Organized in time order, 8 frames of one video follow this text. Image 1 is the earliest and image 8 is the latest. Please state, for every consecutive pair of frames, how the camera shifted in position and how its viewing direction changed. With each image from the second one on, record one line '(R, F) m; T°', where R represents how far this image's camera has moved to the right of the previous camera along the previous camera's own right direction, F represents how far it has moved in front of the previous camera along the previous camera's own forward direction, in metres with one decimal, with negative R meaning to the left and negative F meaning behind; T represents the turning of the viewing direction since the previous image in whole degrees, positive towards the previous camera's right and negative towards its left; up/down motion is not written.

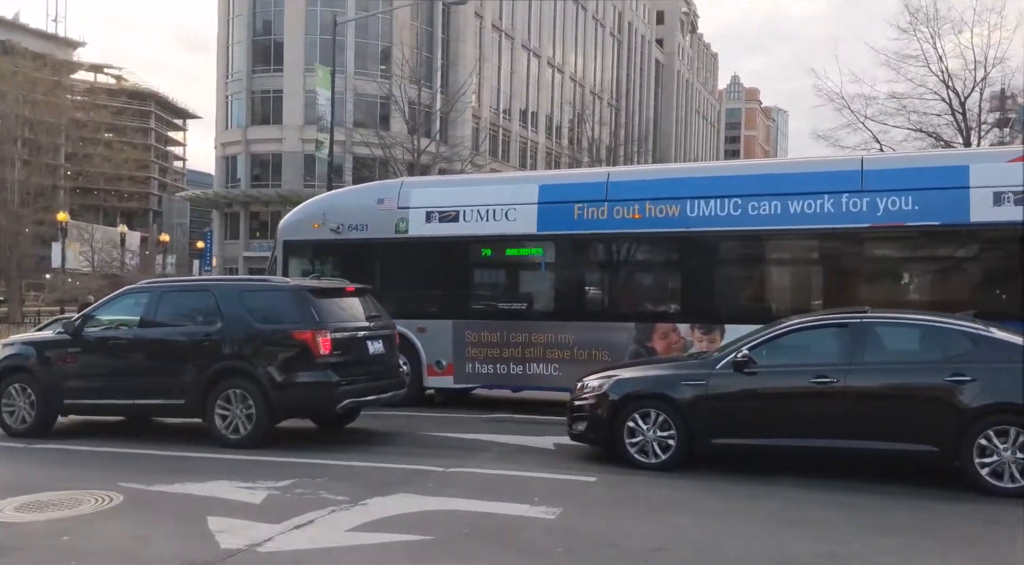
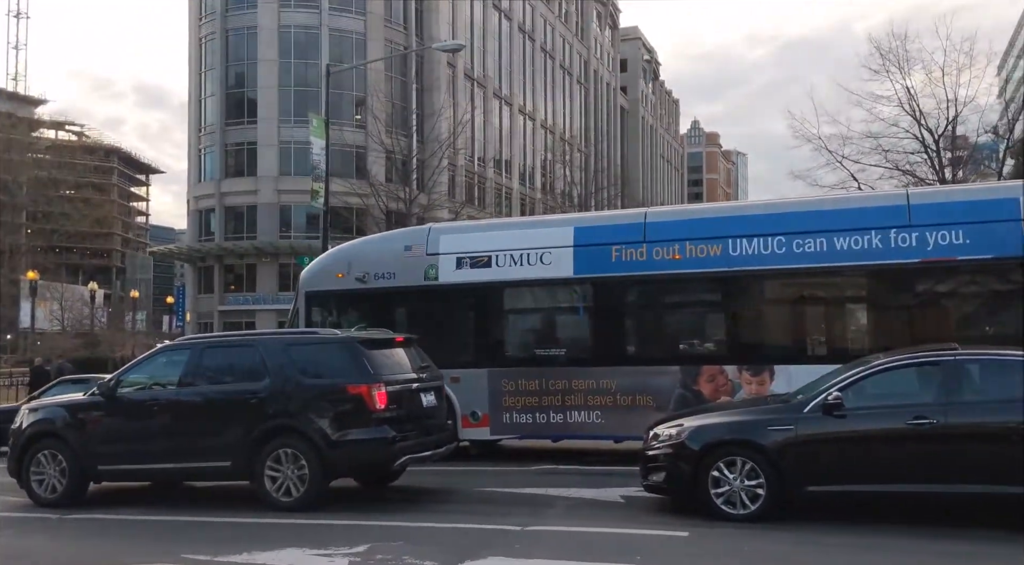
(-1.0, +0.4) m; +2°
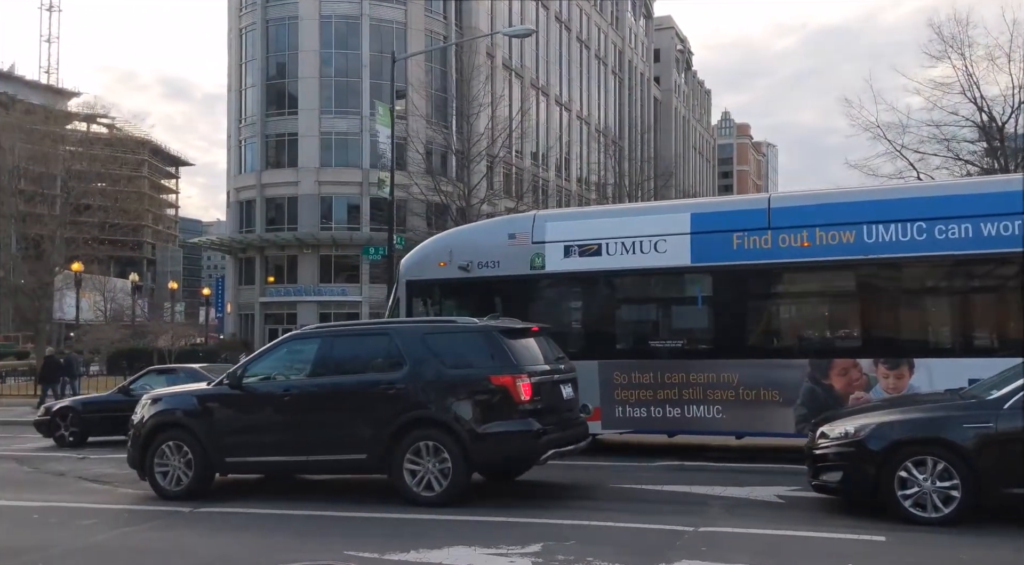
(-1.2, +0.5) m; -1°
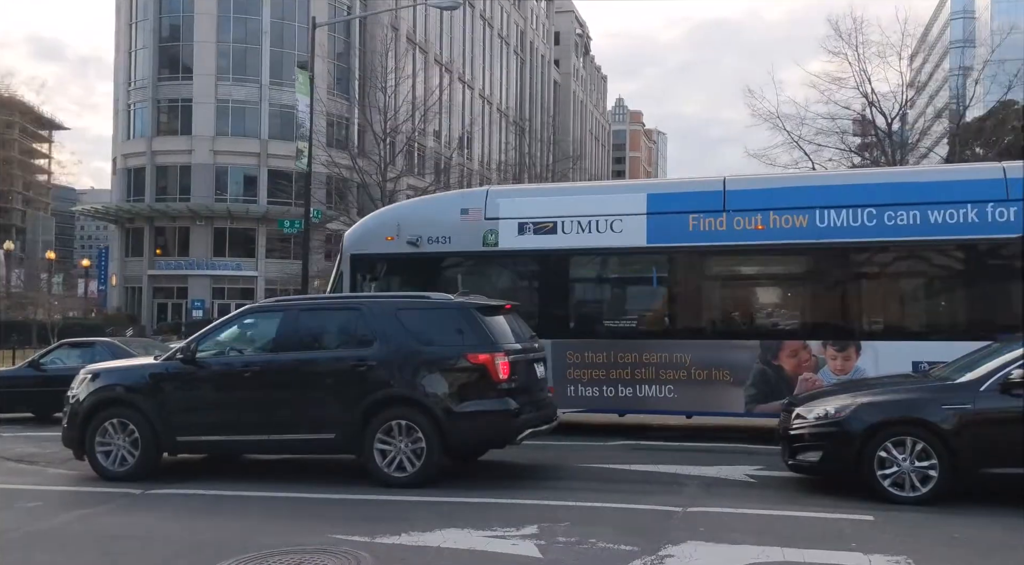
(-0.8, +0.3) m; +7°
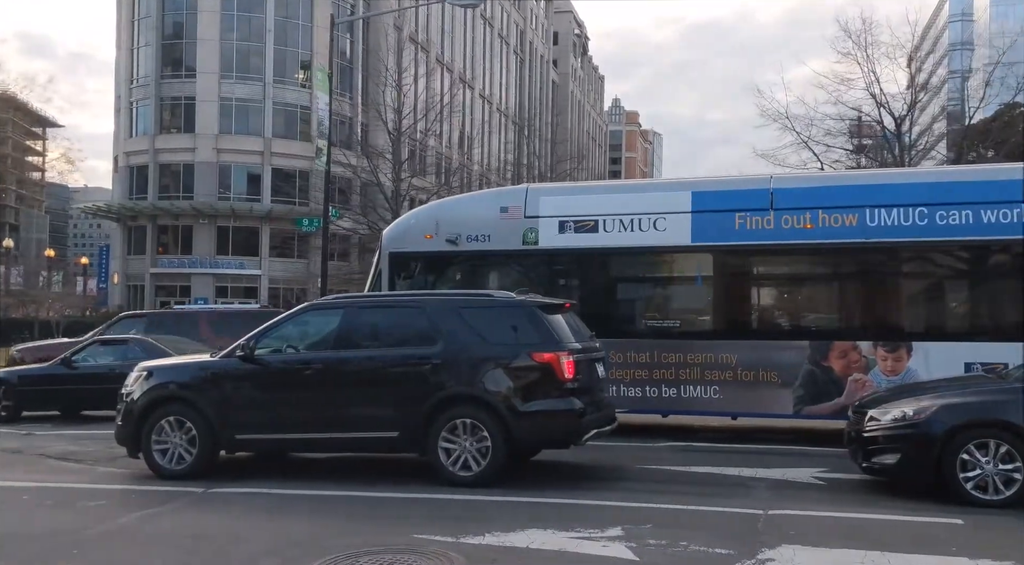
(-0.7, +0.1) m; 0°
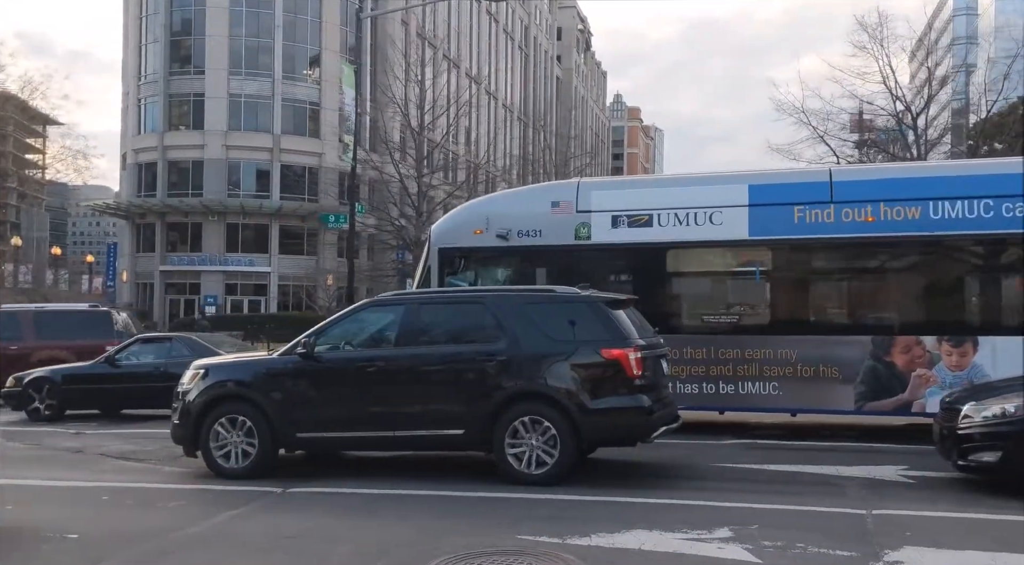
(-0.7, +0.2) m; 0°
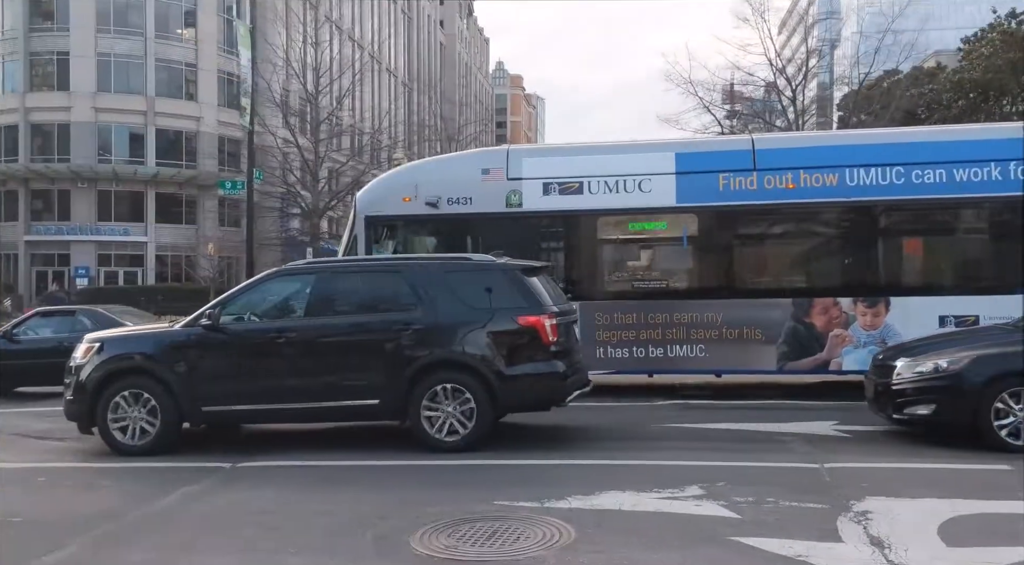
(-0.7, +0.1) m; +7°
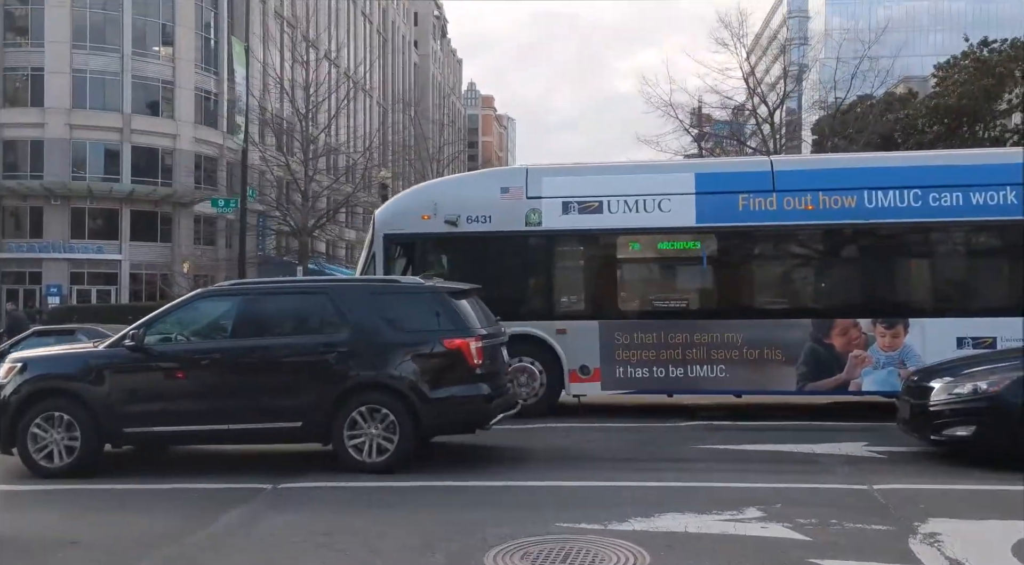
(-0.7, +0.1) m; +2°
